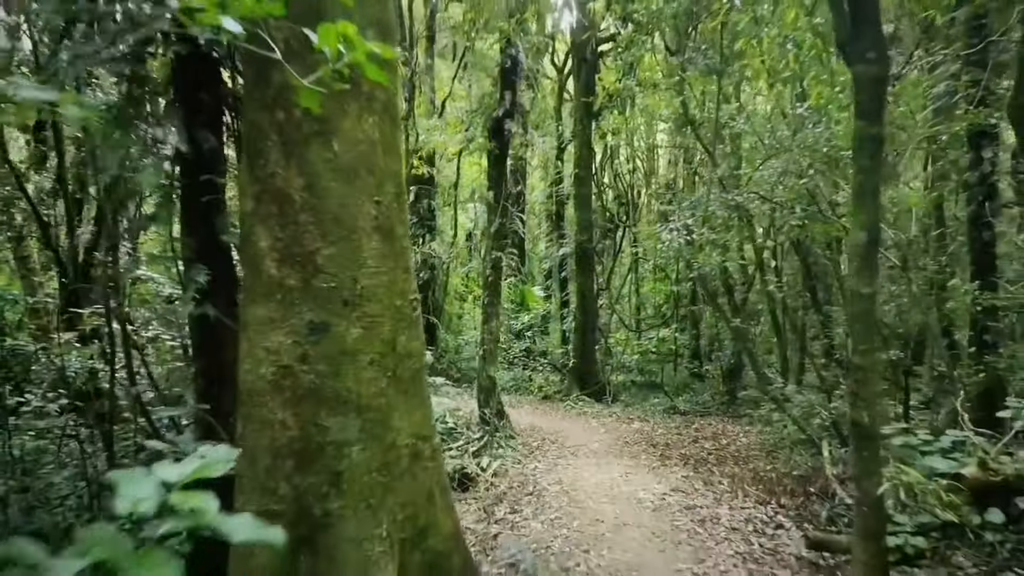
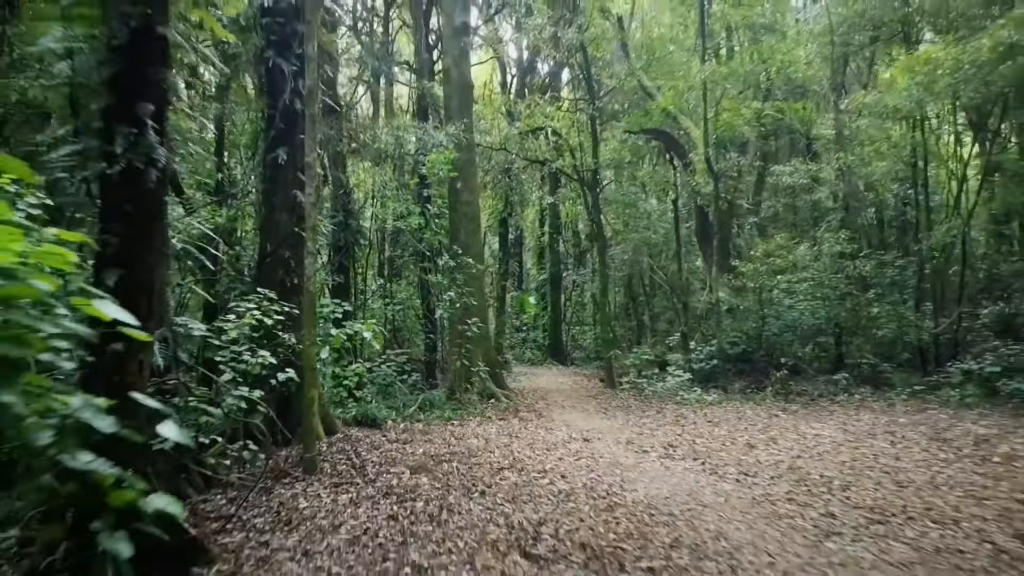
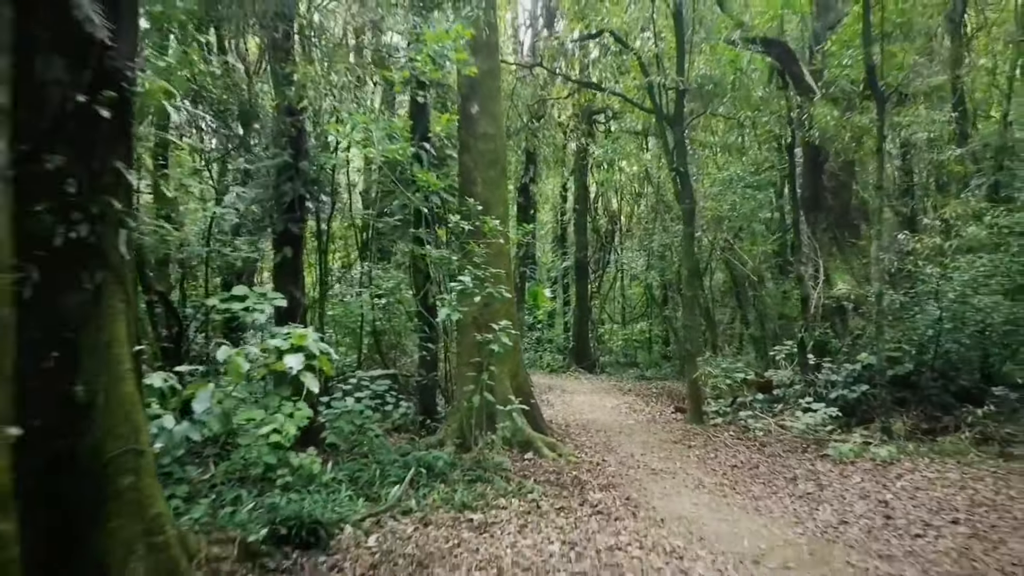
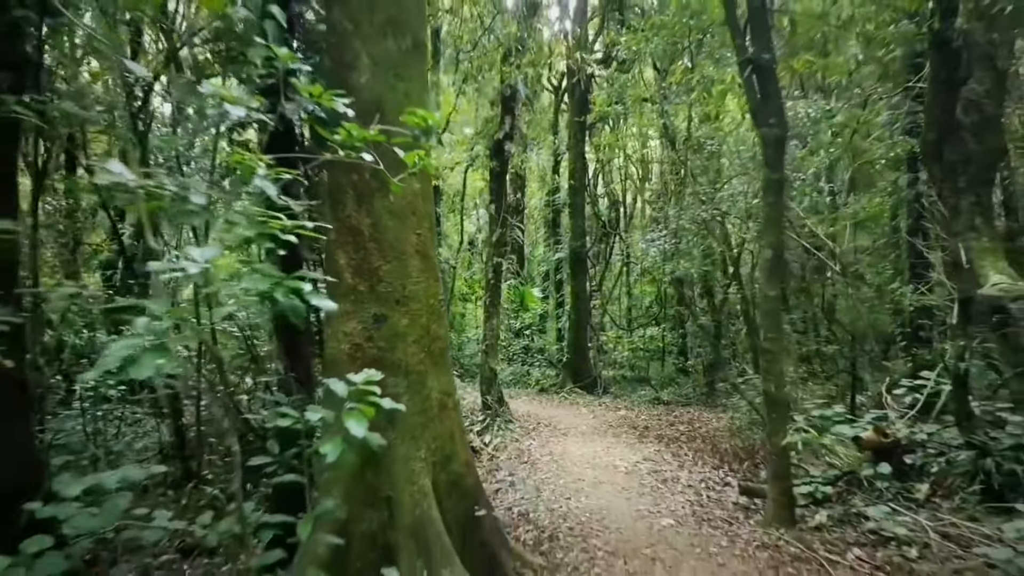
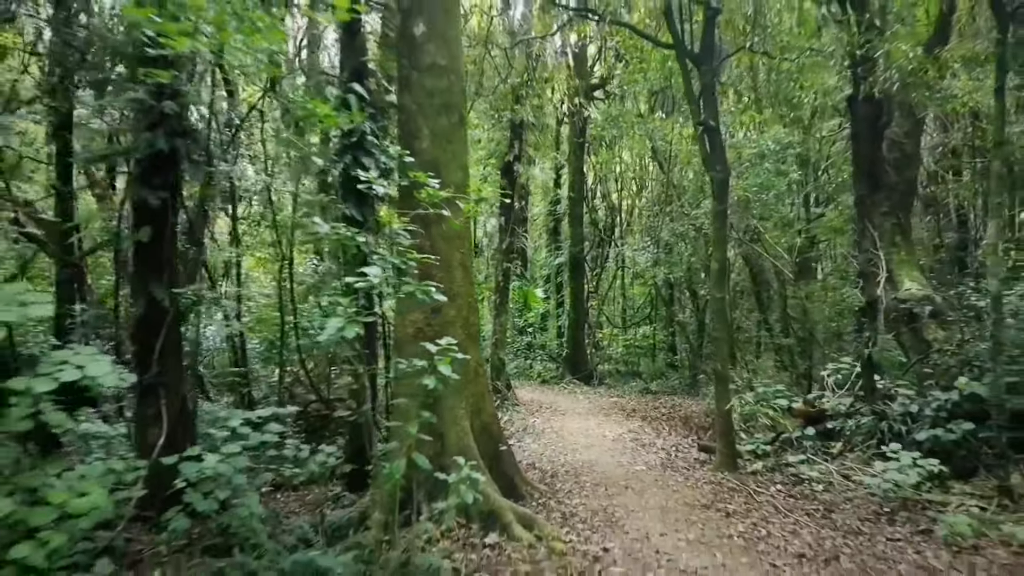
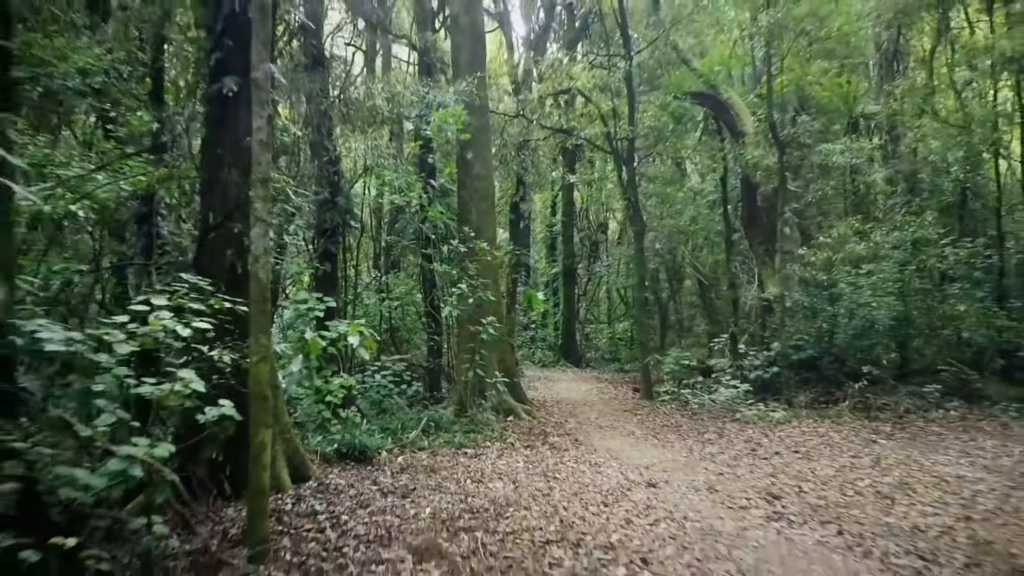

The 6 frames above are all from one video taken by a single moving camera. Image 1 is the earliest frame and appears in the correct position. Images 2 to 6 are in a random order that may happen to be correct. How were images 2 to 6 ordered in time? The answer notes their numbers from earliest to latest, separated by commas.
4, 5, 3, 6, 2
